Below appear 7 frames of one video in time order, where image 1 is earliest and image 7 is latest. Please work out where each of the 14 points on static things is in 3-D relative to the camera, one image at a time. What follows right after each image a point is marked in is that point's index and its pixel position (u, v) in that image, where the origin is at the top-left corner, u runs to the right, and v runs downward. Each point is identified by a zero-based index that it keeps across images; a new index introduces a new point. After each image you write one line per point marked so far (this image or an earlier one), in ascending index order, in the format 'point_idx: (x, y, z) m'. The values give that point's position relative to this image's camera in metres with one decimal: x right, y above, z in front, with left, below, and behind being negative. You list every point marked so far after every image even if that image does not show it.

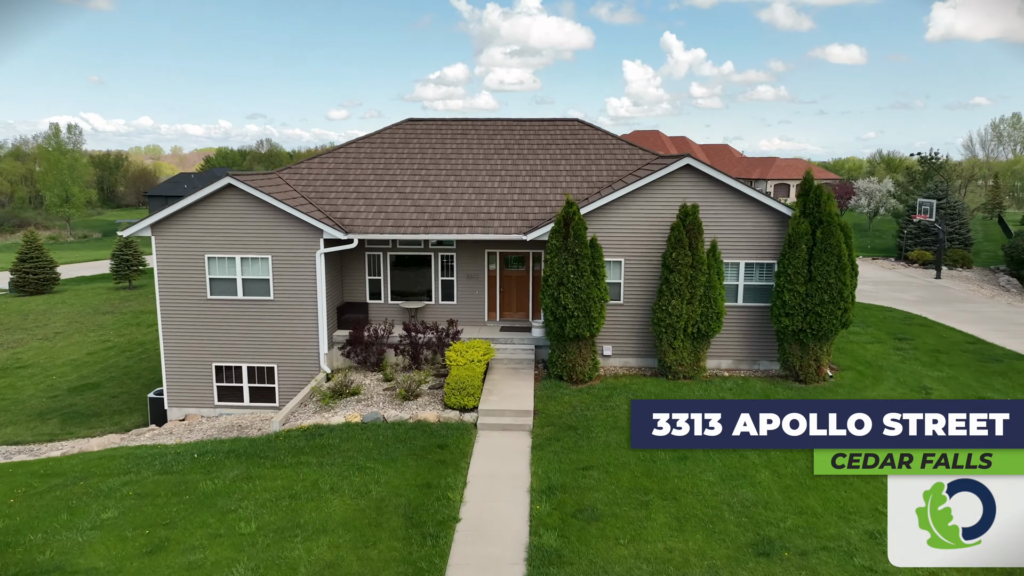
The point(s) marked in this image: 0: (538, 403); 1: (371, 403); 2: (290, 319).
0: (+0.5, -2.2, +12.8) m
1: (-2.7, -2.2, +13.0) m
2: (-4.9, -0.7, +15.0) m
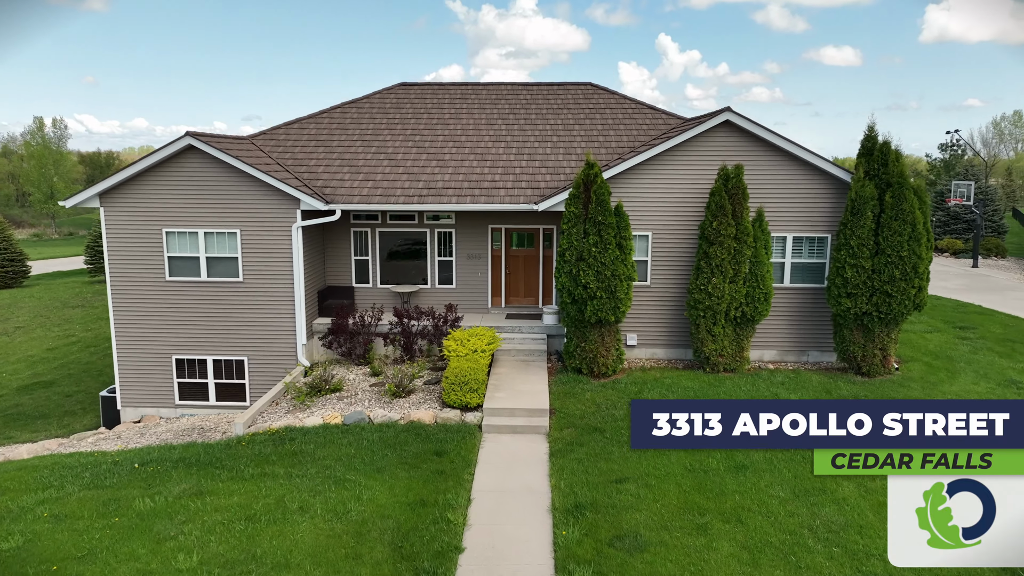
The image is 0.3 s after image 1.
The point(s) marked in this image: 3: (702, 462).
0: (+0.7, -1.8, +10.7) m
1: (-2.5, -1.8, +11.0) m
2: (-4.7, -0.3, +12.9) m
3: (+2.4, -2.2, +8.6) m
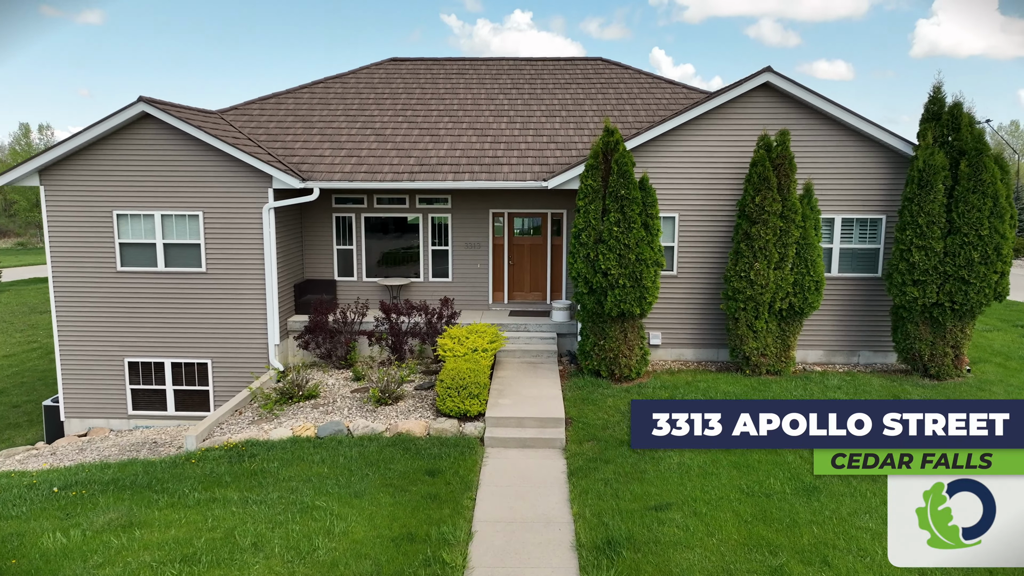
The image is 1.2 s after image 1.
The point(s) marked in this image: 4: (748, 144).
0: (+0.8, -1.6, +9.0) m
1: (-2.4, -1.7, +9.2) m
2: (-4.6, -0.2, +11.2) m
3: (+2.5, -2.0, +6.9) m
4: (+3.5, +2.2, +10.2) m
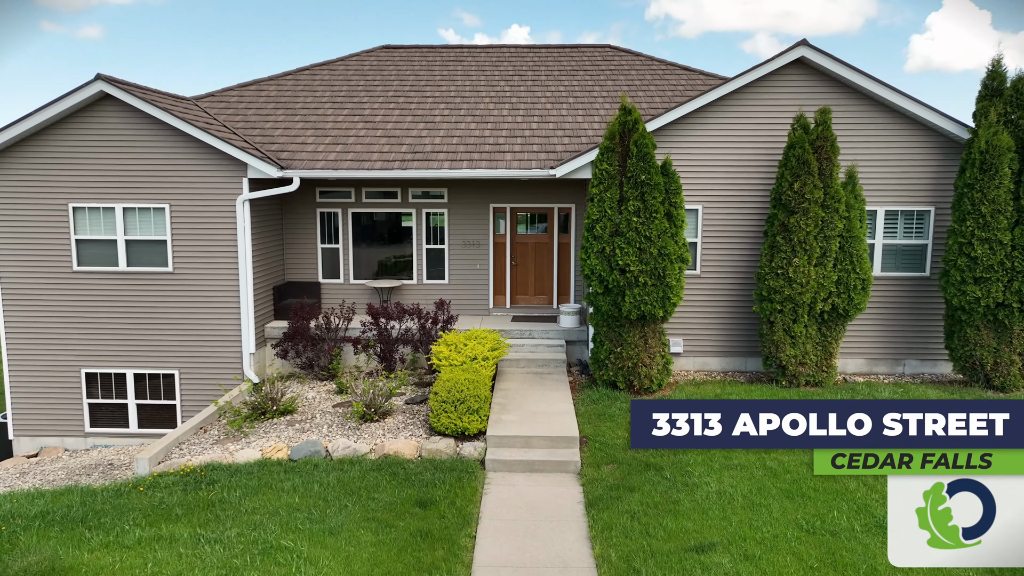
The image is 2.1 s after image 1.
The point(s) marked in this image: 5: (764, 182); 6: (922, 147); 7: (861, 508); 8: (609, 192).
0: (+0.8, -1.6, +7.8) m
1: (-2.4, -1.7, +8.0) m
2: (-4.6, -0.2, +10.0) m
3: (+2.6, -1.9, +5.7) m
4: (+3.6, +2.1, +9.0) m
5: (+3.4, +1.4, +9.2) m
6: (+5.5, +1.9, +9.1) m
7: (+3.0, -1.9, +5.8) m
8: (+1.2, +1.2, +8.3) m
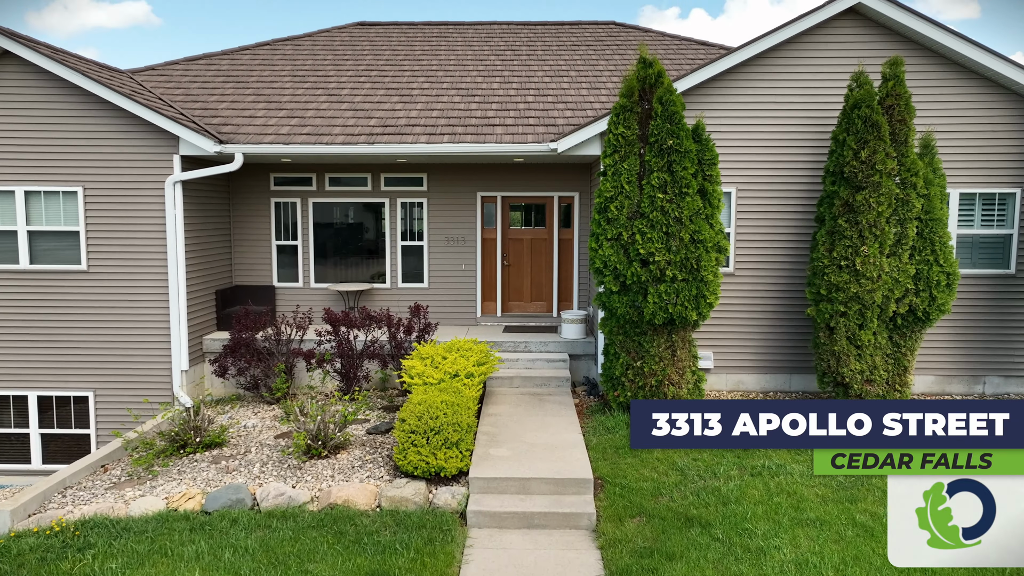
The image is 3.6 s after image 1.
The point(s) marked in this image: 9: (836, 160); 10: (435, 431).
0: (+0.7, -1.5, +5.9) m
1: (-2.5, -1.6, +6.1) m
2: (-4.7, -0.2, +8.1) m
3: (+2.5, -1.8, +3.8) m
4: (+3.5, +2.2, +7.4) m
5: (+3.3, +1.4, +7.5) m
6: (+5.4, +1.9, +7.4) m
7: (+2.9, -1.8, +4.0) m
8: (+1.1, +1.2, +6.5) m
9: (+3.2, +1.3, +6.7) m
10: (-0.6, -1.2, +5.7) m
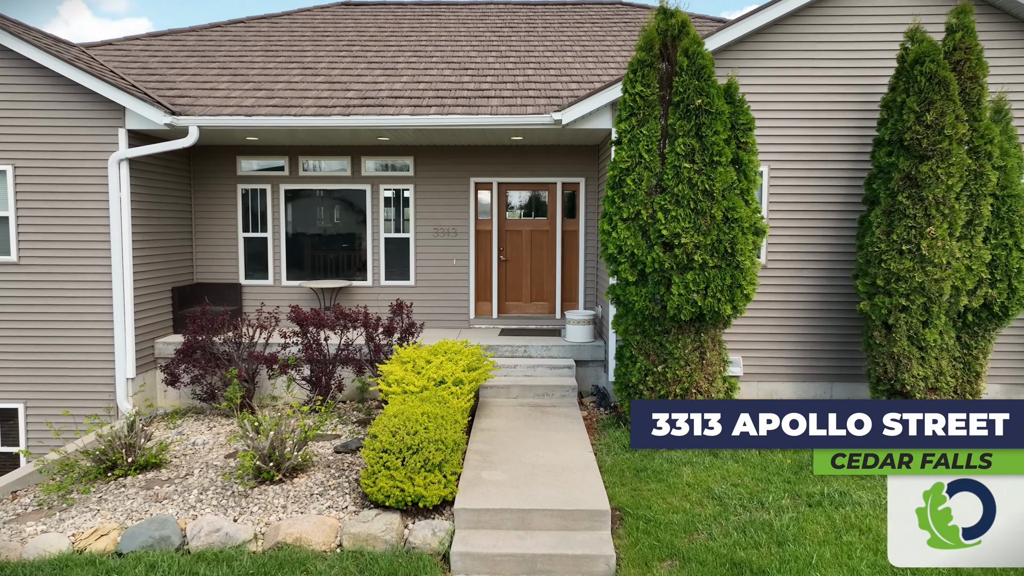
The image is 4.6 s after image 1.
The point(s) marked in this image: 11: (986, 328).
0: (+0.7, -1.4, +4.8) m
1: (-2.5, -1.5, +5.0) m
2: (-4.7, -0.2, +7.0) m
3: (+2.5, -1.6, +2.7) m
4: (+3.5, +2.2, +6.3) m
5: (+3.3, +1.5, +6.5) m
6: (+5.4, +2.0, +6.4) m
7: (+2.9, -1.6, +2.9) m
8: (+1.1, +1.3, +5.5) m
9: (+3.2, +1.4, +5.7) m
10: (-0.7, -1.1, +4.6) m
11: (+4.0, -0.3, +5.7) m
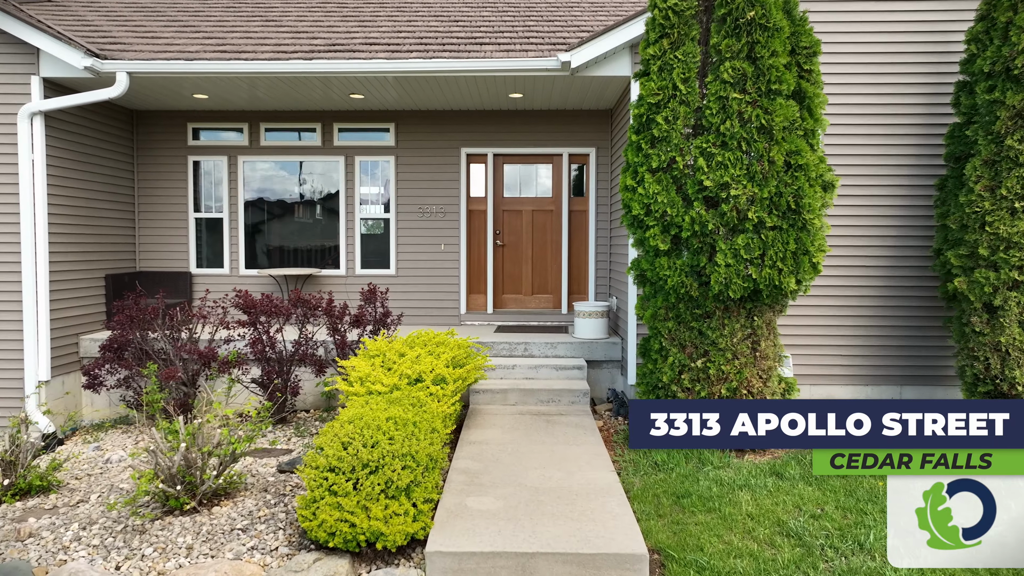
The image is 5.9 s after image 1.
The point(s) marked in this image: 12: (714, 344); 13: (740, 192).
0: (+0.7, -1.2, +3.5) m
1: (-2.5, -1.3, +3.7) m
2: (-4.7, 0.0, +5.8) m
3: (+2.5, -1.4, +1.4) m
4: (+3.4, +2.4, +5.1) m
5: (+3.3, +1.7, +5.3) m
6: (+5.4, +2.1, +5.2) m
7: (+2.9, -1.3, +1.6) m
8: (+1.1, +1.5, +4.2) m
9: (+3.2, +1.5, +4.5) m
10: (-0.7, -0.9, +3.3) m
11: (+4.0, -0.2, +4.4) m
12: (+1.3, -0.4, +4.3) m
13: (+1.4, +0.6, +4.1) m
